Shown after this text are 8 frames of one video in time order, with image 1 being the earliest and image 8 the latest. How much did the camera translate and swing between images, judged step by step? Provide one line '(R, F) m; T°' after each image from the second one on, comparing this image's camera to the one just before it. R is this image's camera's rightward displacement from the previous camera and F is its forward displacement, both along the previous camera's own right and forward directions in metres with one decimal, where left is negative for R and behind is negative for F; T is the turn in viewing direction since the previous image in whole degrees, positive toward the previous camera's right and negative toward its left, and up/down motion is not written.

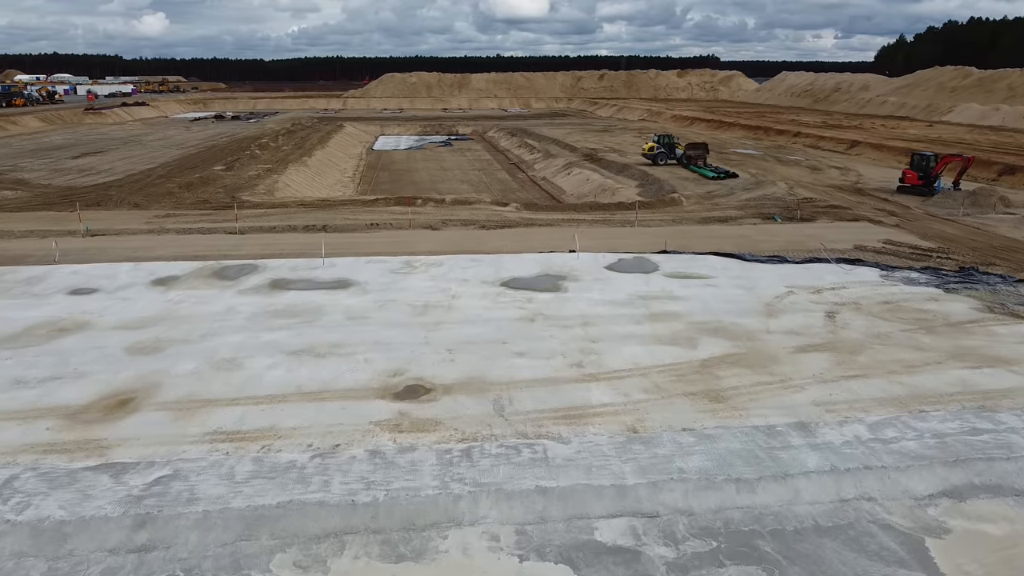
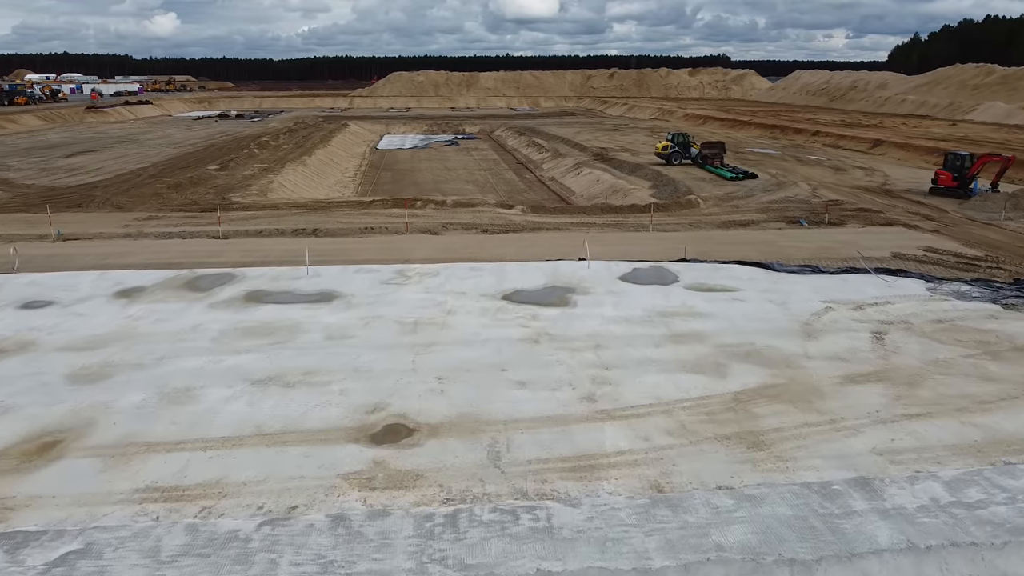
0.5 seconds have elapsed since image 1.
(+0.1, +1.5) m; -1°
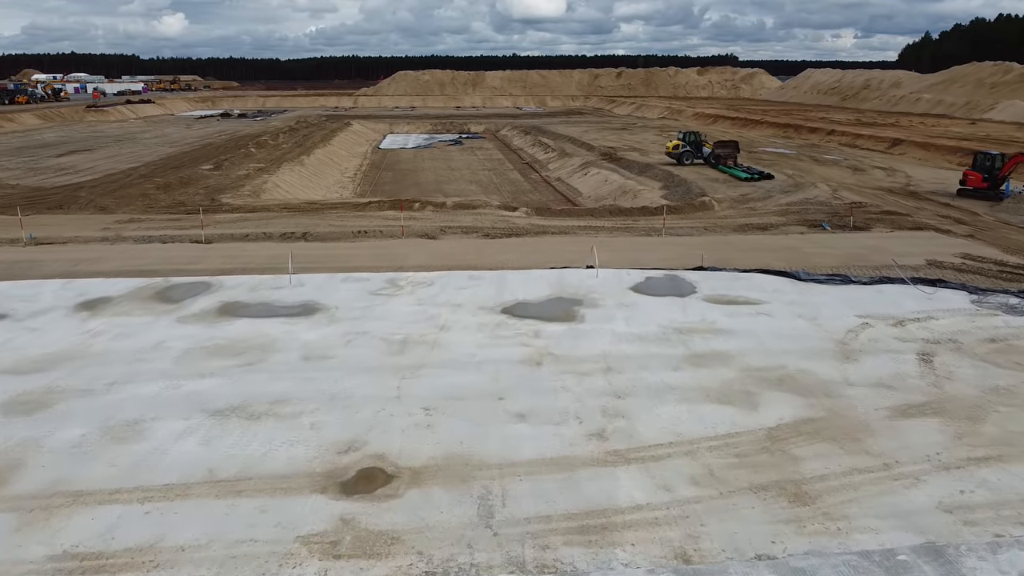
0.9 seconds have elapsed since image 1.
(+0.1, +1.2) m; 0°
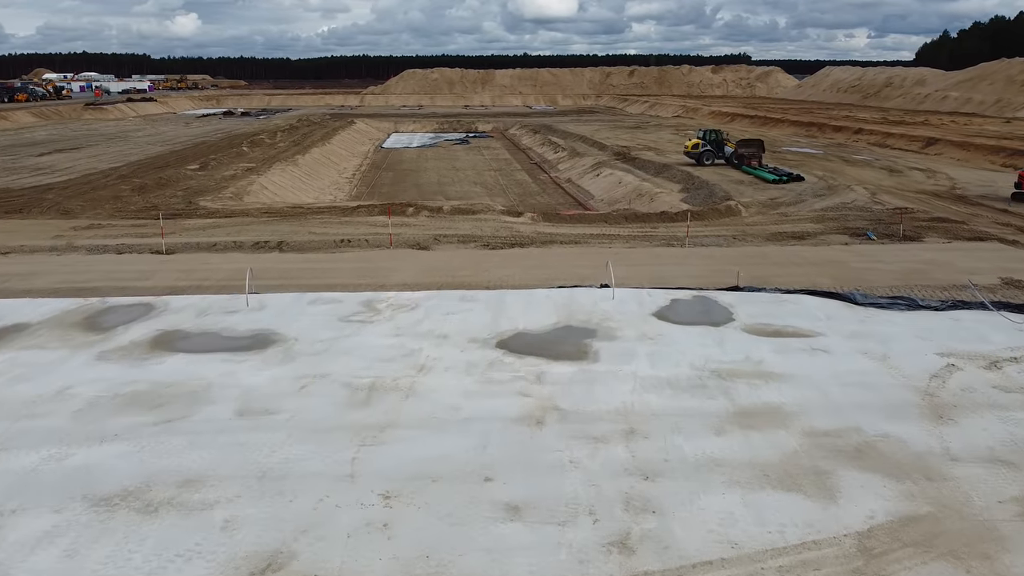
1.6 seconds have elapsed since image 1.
(+0.1, +2.2) m; -1°
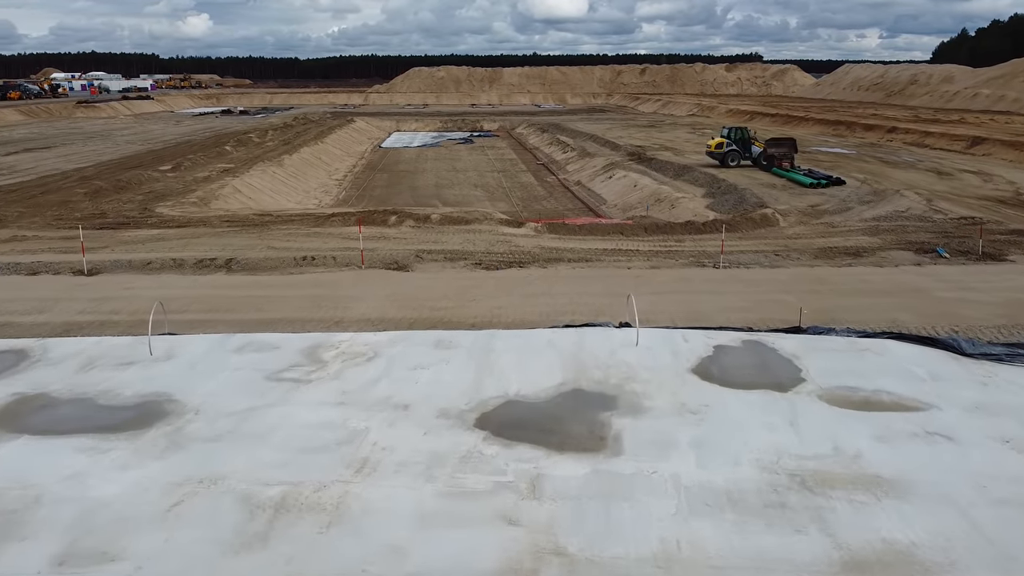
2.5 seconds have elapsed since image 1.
(+0.2, +2.9) m; -1°
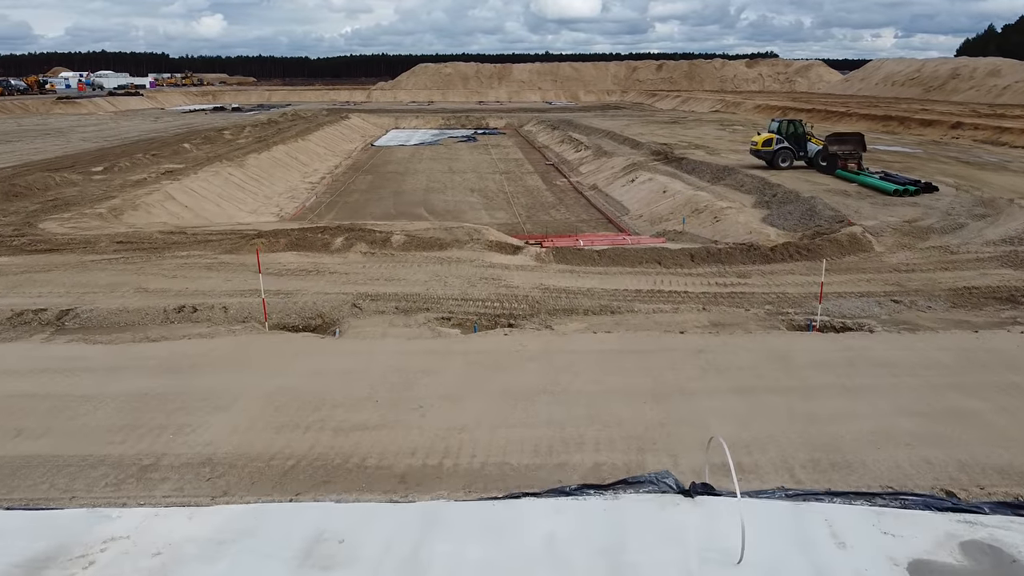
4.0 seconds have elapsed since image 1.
(+0.3, +4.8) m; -1°
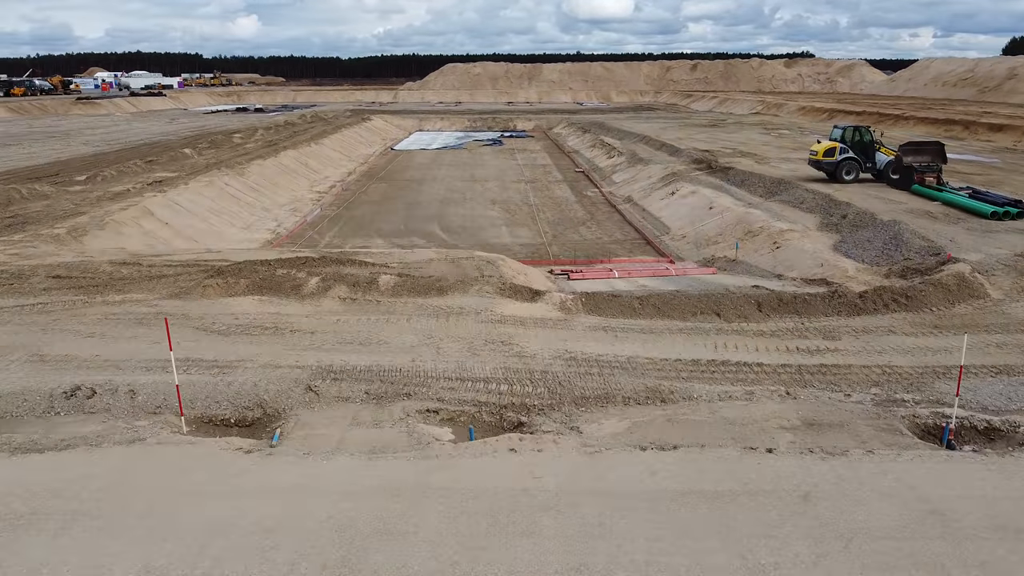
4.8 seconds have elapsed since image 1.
(+0.1, +2.5) m; -2°
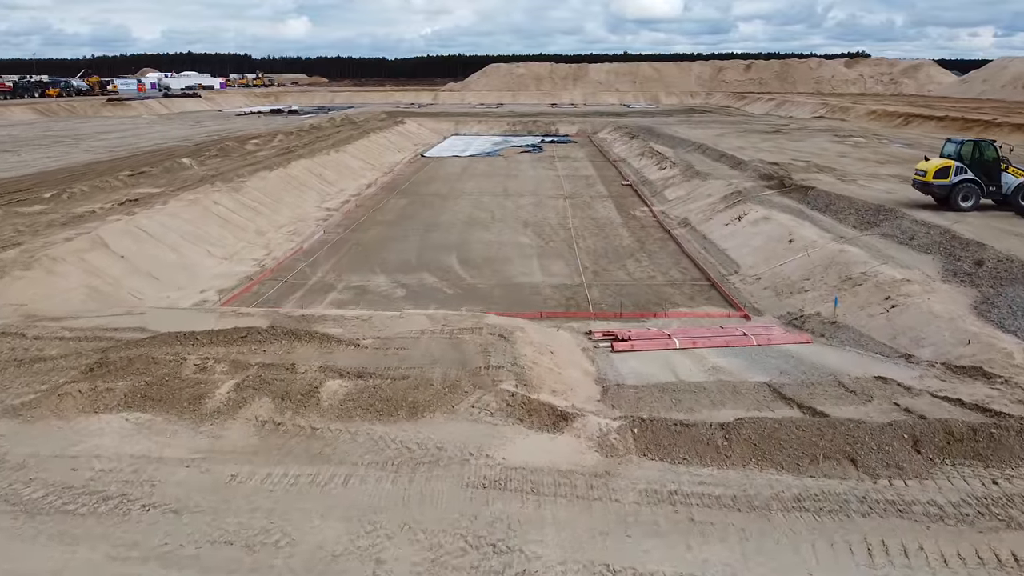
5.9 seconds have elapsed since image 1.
(+0.2, +3.4) m; -3°
